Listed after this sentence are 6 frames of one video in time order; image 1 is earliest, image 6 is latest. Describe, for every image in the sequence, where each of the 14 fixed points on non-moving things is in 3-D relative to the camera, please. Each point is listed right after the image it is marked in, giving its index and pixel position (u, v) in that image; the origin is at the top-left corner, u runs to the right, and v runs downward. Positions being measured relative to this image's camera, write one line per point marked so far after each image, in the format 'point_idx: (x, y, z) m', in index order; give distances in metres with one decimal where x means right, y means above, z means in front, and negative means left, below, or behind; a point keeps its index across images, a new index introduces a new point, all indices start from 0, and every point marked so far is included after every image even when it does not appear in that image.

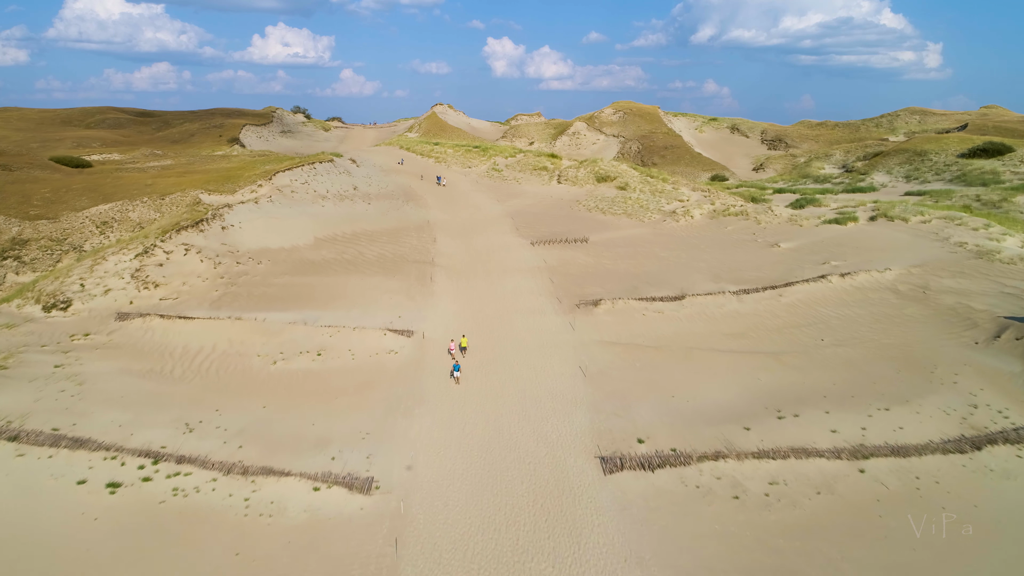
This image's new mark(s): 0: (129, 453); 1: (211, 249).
0: (-5.6, -2.4, +10.6) m
1: (-8.0, +1.0, +19.2) m
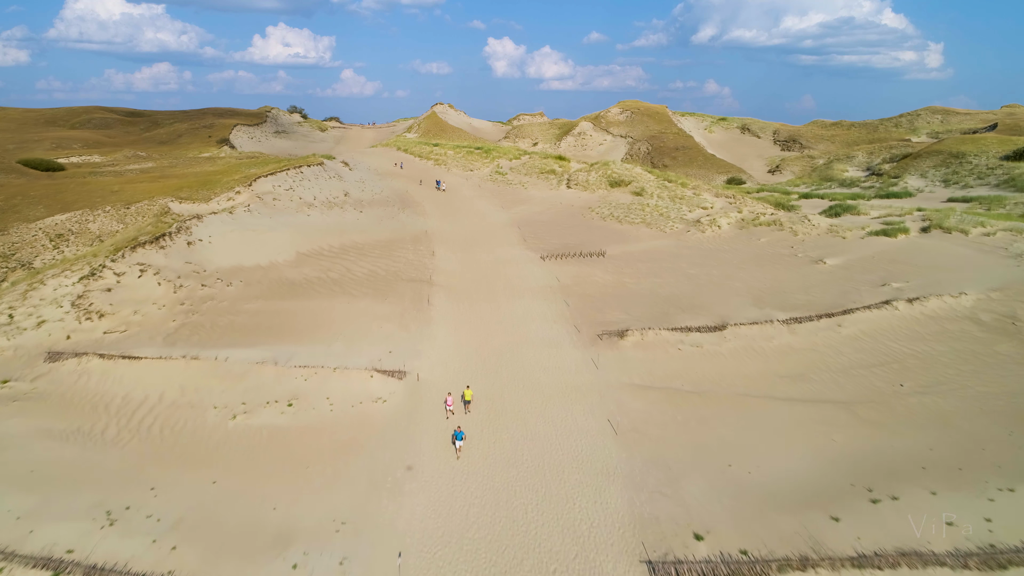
0: (-5.4, -3.0, +8.0) m
1: (-7.7, +0.4, +16.5) m
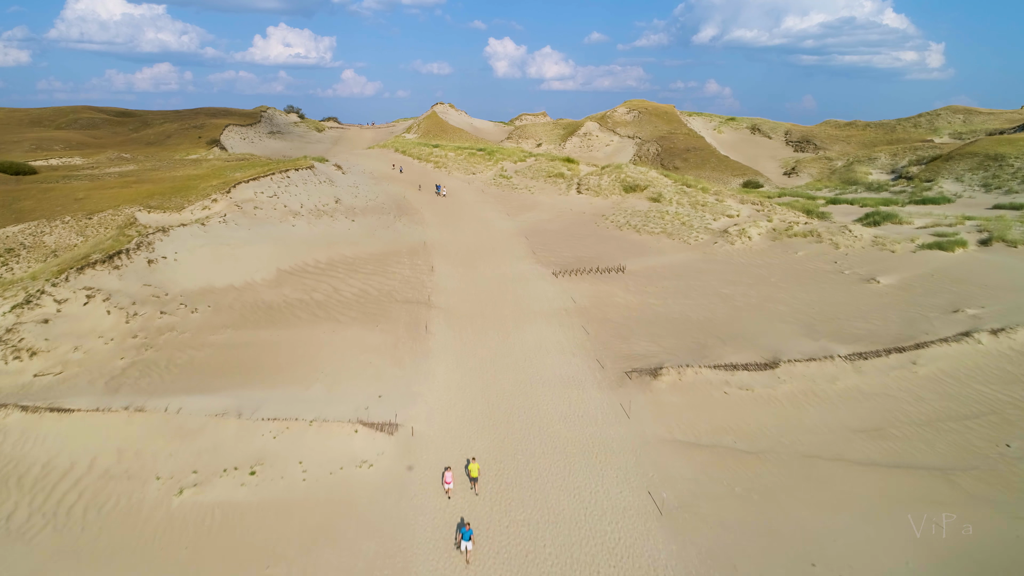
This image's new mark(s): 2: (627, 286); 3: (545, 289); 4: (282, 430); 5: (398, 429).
0: (-5.1, -3.5, +5.6) m
1: (-7.5, -0.1, +14.2) m
2: (+3.0, 0.0, +18.7) m
3: (+0.8, 0.0, +18.5) m
4: (-3.4, -2.1, +10.7) m
5: (-1.8, -2.2, +11.2) m
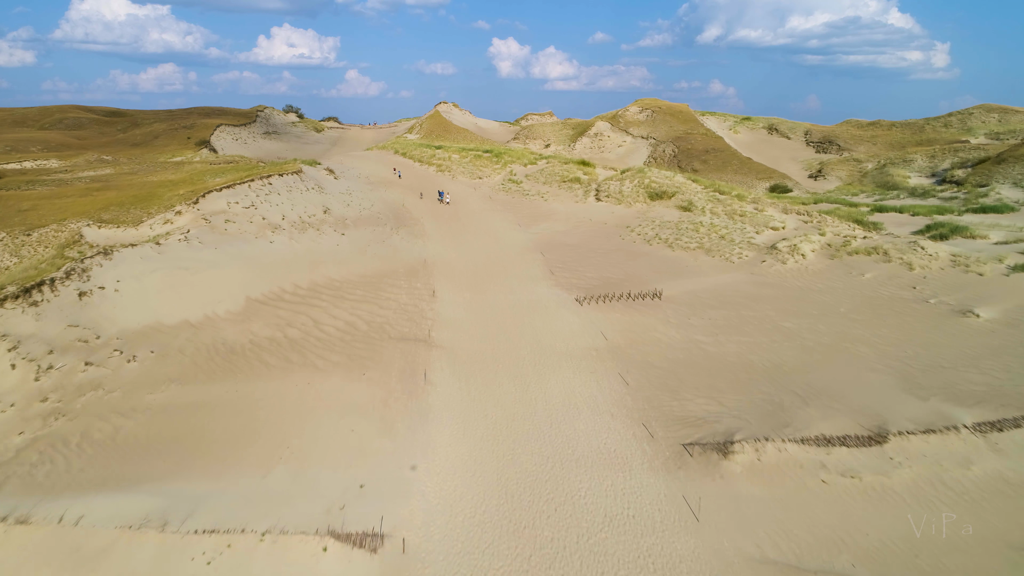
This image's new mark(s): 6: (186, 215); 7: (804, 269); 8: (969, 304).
0: (-4.9, -4.2, +2.5) m
1: (-7.2, -0.8, +11.1) m
2: (+3.3, -0.6, +15.6) m
3: (+1.2, -0.7, +15.5) m
4: (-3.1, -2.7, +7.7) m
5: (-1.4, -2.8, +8.2) m
6: (-7.9, +1.8, +17.6) m
7: (+7.3, +0.5, +18.3) m
8: (+9.3, -0.3, +14.8) m
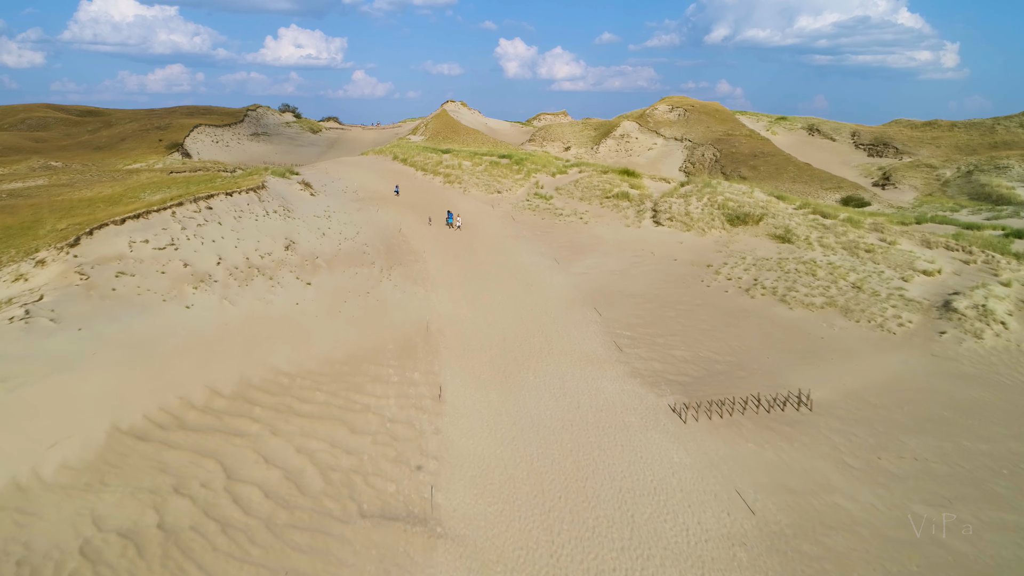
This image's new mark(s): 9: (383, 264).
0: (-4.2, -5.6, -3.9) m
1: (-6.4, -2.2, +4.7) m
2: (+4.1, -2.1, +9.1) m
3: (+2.0, -2.1, +9.0) m
4: (-2.4, -4.2, +1.2) m
5: (-0.7, -4.3, +1.7) m
6: (-7.1, +0.3, +11.2) m
7: (+8.1, -1.0, +11.8) m
8: (+10.1, -1.8, +8.3) m
9: (-2.9, +0.6, +16.7) m
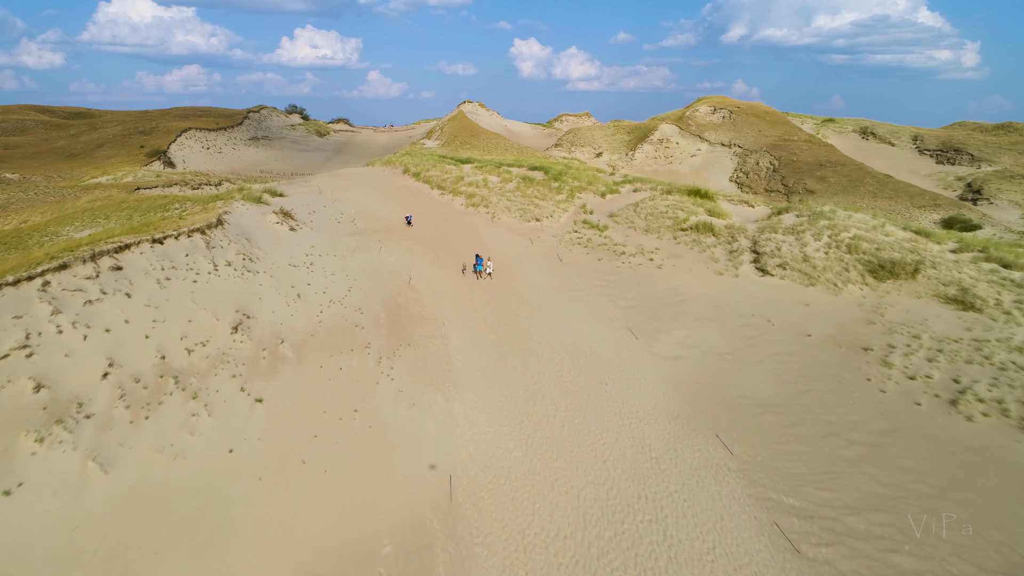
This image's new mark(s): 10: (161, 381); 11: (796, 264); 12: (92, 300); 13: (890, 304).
0: (-3.7, -7.1, -9.3) m
1: (-5.7, -3.7, -0.7) m
2: (+4.9, -3.6, +3.5) m
3: (+2.8, -3.6, +3.5) m
4: (-1.7, -5.6, -4.2) m
5: (-0.1, -5.7, -3.8) m
6: (-6.2, -1.1, +5.9) m
7: (+9.0, -2.5, +6.2) m
8: (+10.9, -3.3, +2.6) m
9: (-2.0, -0.9, +11.3) m
10: (-4.1, -1.1, +8.7) m
11: (+5.7, +0.5, +14.6) m
12: (-5.3, -0.2, +9.2) m
13: (+6.7, -0.3, +12.7) m
